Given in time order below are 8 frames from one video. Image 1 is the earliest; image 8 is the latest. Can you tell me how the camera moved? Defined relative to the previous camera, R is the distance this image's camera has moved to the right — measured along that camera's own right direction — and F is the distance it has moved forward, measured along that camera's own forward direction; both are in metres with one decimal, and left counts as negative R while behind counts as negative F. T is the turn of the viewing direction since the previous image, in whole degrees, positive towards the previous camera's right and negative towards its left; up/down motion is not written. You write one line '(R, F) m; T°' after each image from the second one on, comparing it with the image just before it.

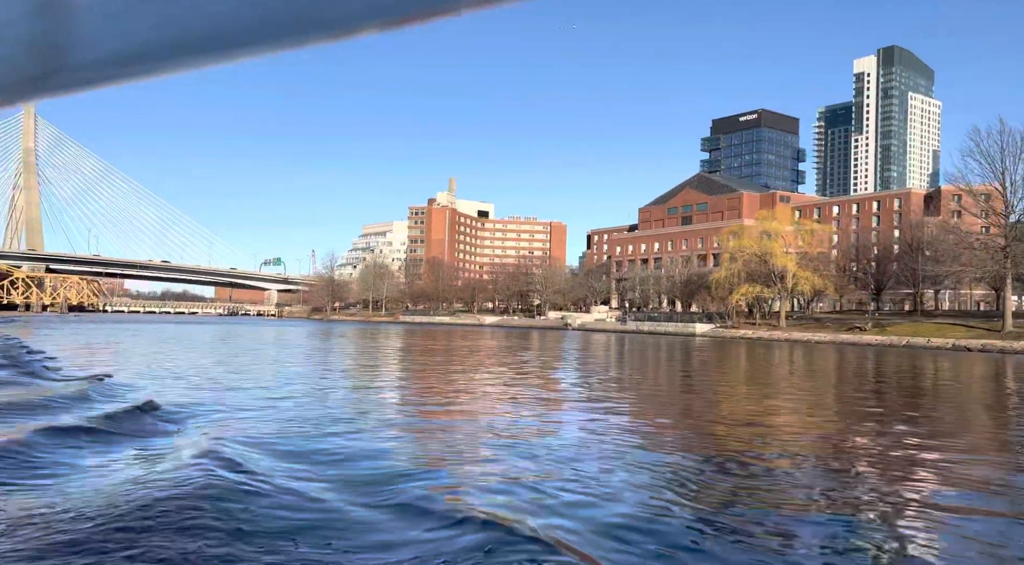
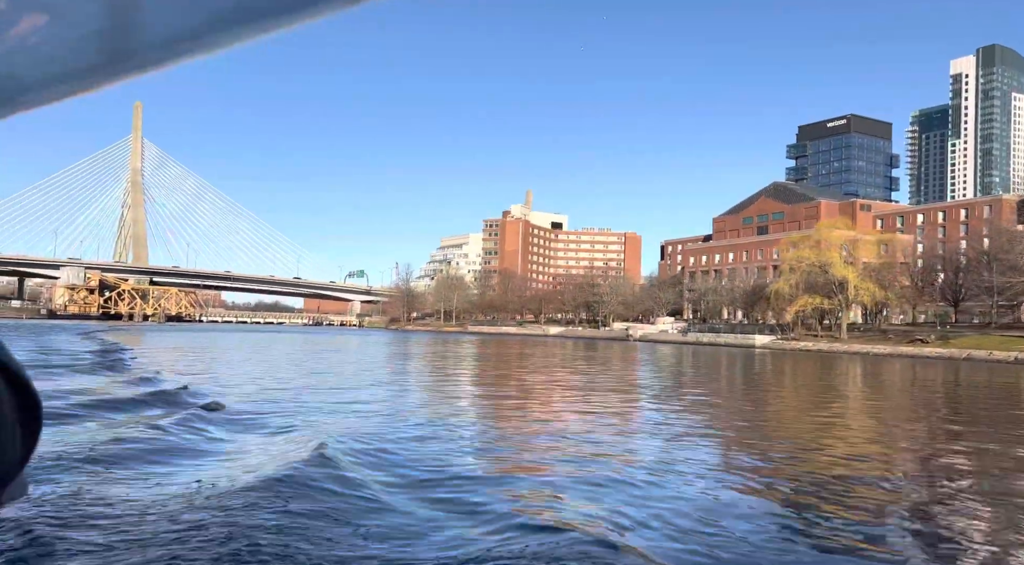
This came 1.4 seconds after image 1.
(+0.7, 0.0) m; -6°
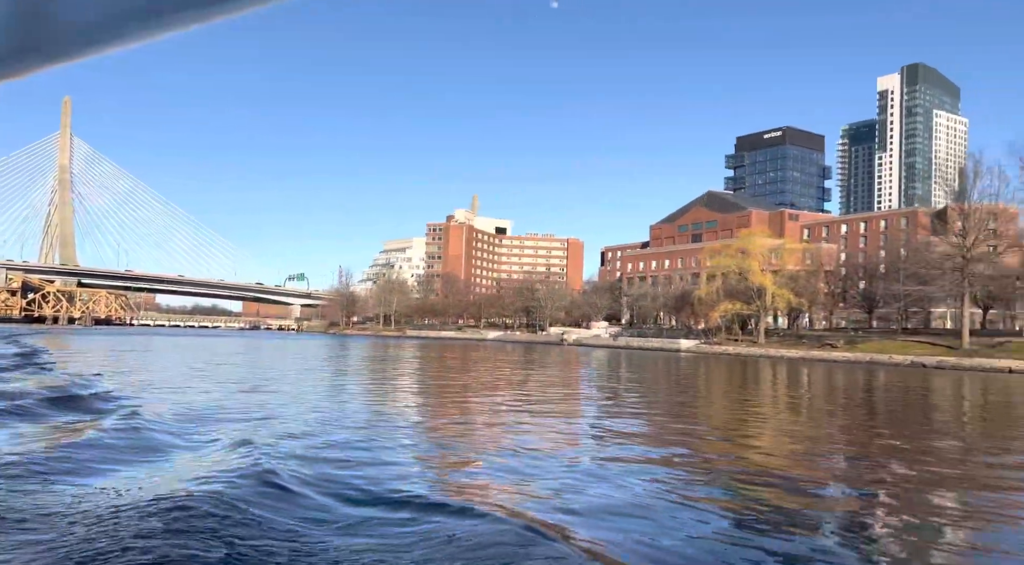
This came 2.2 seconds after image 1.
(+0.2, -0.6) m; +4°
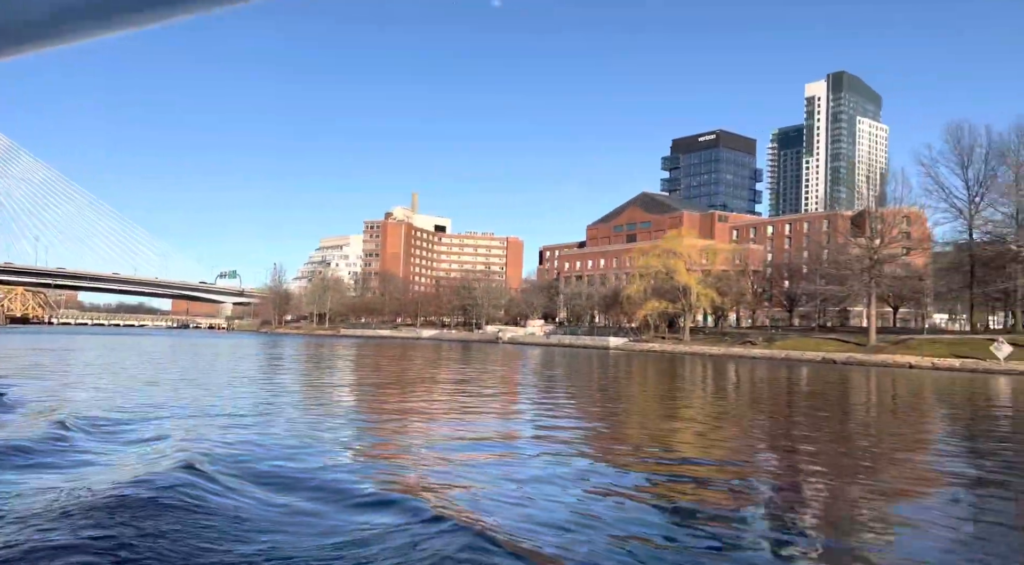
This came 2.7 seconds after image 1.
(+0.2, -0.3) m; +4°
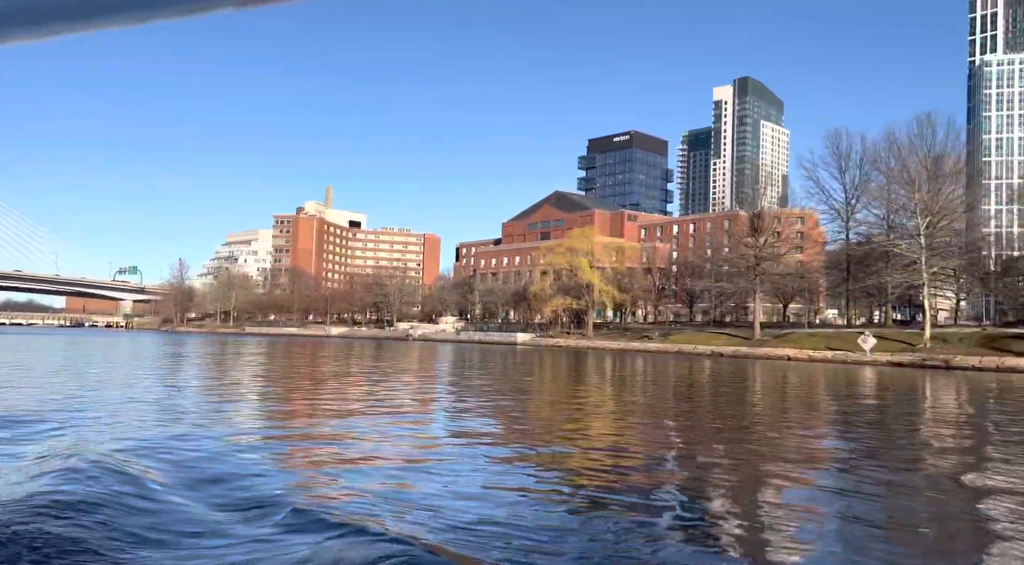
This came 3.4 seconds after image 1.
(+0.3, -0.3) m; +6°
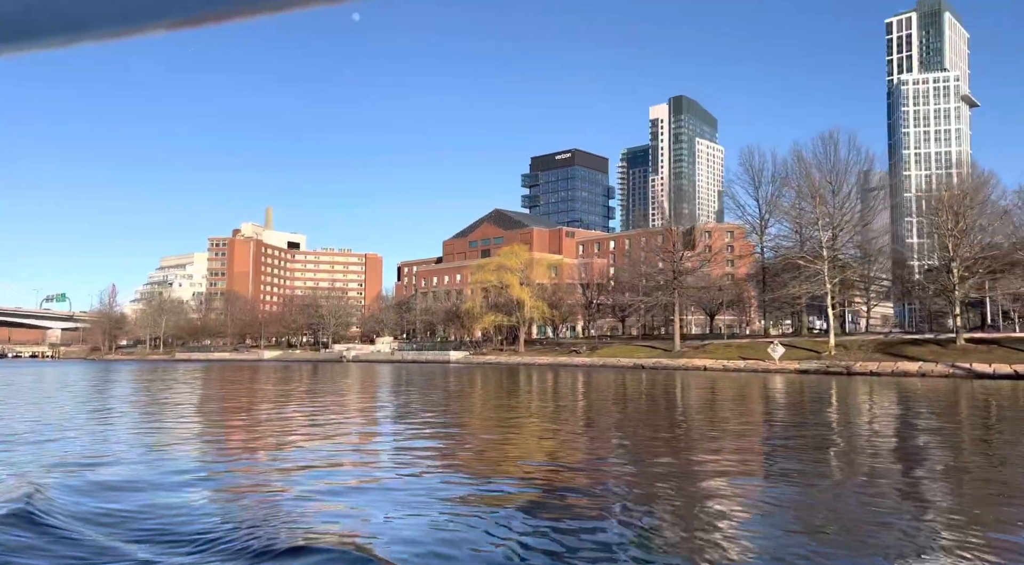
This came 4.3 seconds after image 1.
(+0.4, -0.2) m; +4°
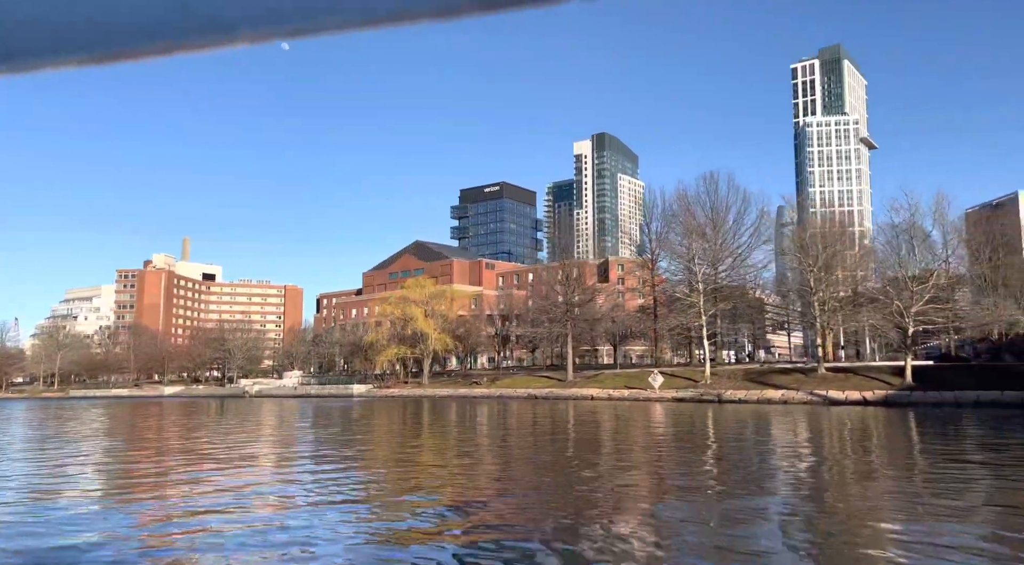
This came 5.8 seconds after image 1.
(+0.6, -0.3) m; +5°
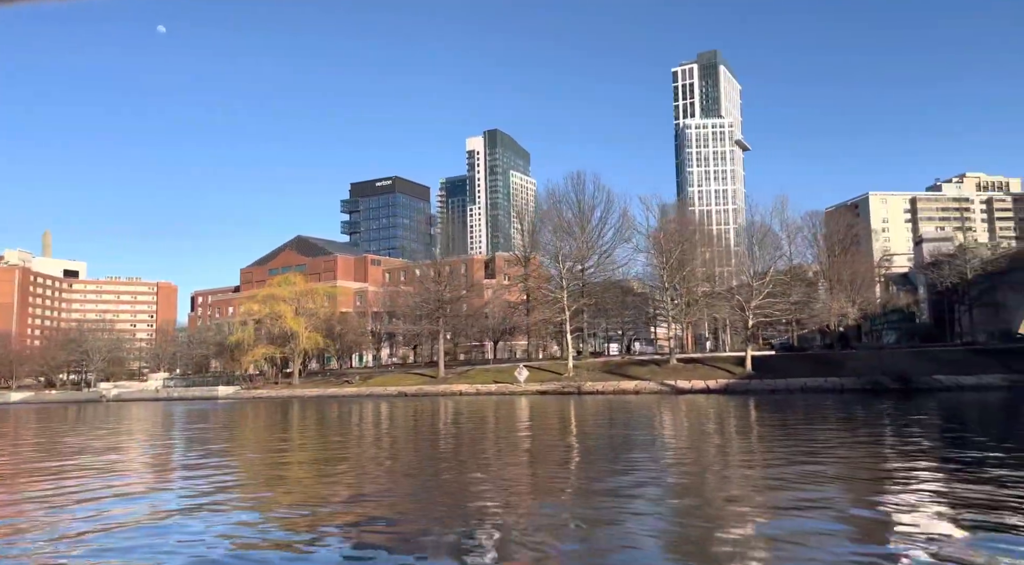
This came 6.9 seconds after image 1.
(+0.4, -0.1) m; +8°
